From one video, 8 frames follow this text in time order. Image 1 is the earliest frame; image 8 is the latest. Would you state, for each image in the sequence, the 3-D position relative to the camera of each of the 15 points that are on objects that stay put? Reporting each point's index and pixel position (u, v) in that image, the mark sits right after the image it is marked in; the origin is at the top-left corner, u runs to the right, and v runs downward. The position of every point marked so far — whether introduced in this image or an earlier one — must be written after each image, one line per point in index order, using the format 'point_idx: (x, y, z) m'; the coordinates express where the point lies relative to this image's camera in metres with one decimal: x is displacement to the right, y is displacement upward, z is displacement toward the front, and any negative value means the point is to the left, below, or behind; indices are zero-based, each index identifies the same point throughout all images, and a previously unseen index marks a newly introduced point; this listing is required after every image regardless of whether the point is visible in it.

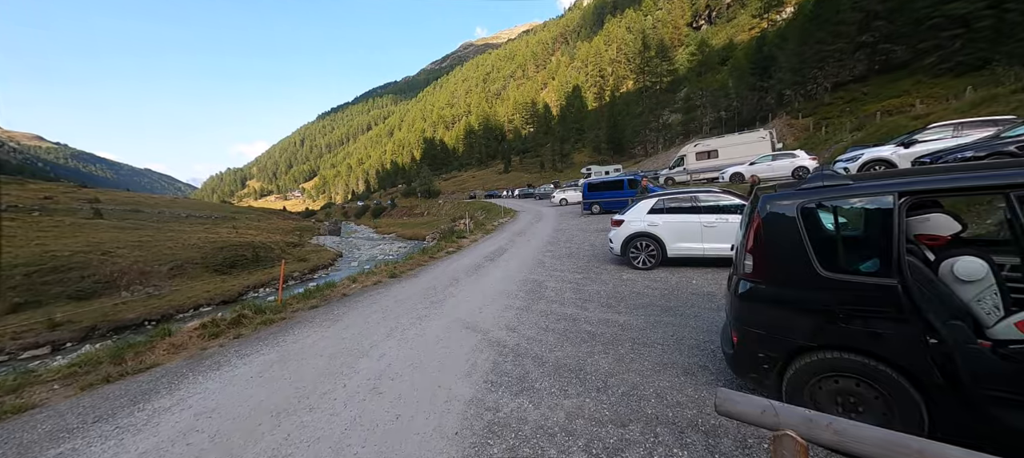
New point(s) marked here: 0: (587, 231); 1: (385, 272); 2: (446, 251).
0: (+3.6, -0.1, +16.6) m
1: (-4.2, -1.4, +11.5) m
2: (-2.9, -0.9, +15.2) m
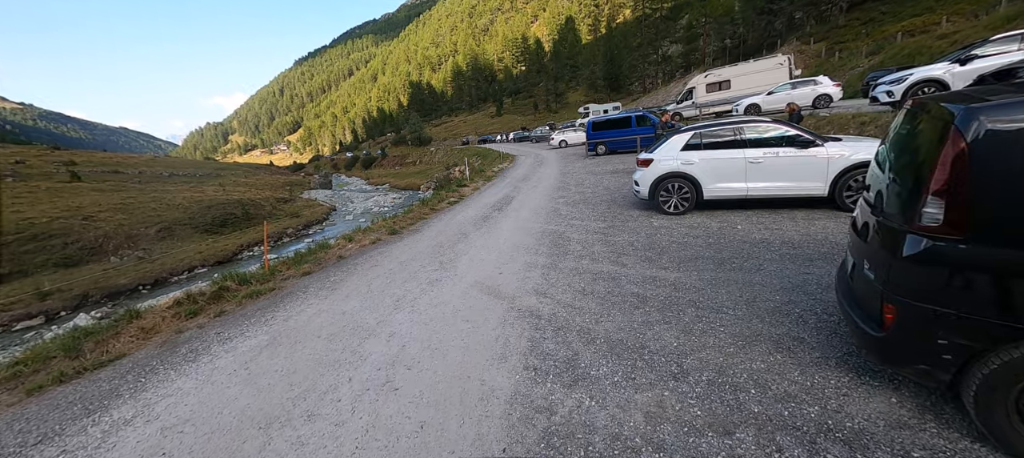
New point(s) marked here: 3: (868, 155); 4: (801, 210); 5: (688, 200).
0: (+3.7, +2.4, +15.5) m
1: (-3.9, 0.0, +10.4) m
2: (-2.7, +1.1, +14.1) m
3: (+6.2, +1.3, +5.9) m
4: (+5.6, +0.4, +6.6) m
5: (+3.9, +0.6, +7.6) m
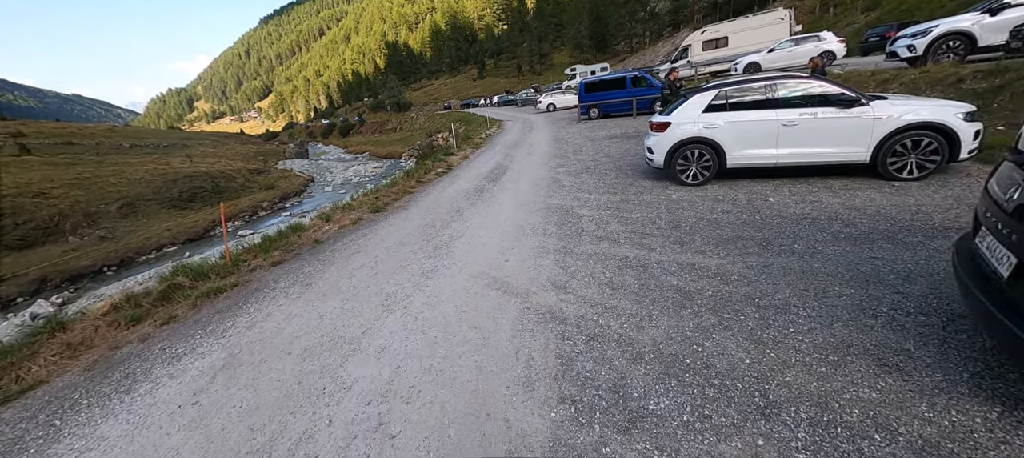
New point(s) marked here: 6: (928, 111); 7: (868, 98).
0: (+3.4, +3.7, +14.4) m
1: (-4.0, +0.6, +9.4) m
2: (-2.9, +2.1, +12.9) m
3: (+6.2, +1.7, +5.1) m
4: (+5.7, +0.9, +5.9) m
5: (+3.9, +1.2, +6.8) m
6: (+6.2, +1.7, +5.1) m
7: (+5.8, +2.1, +5.5) m
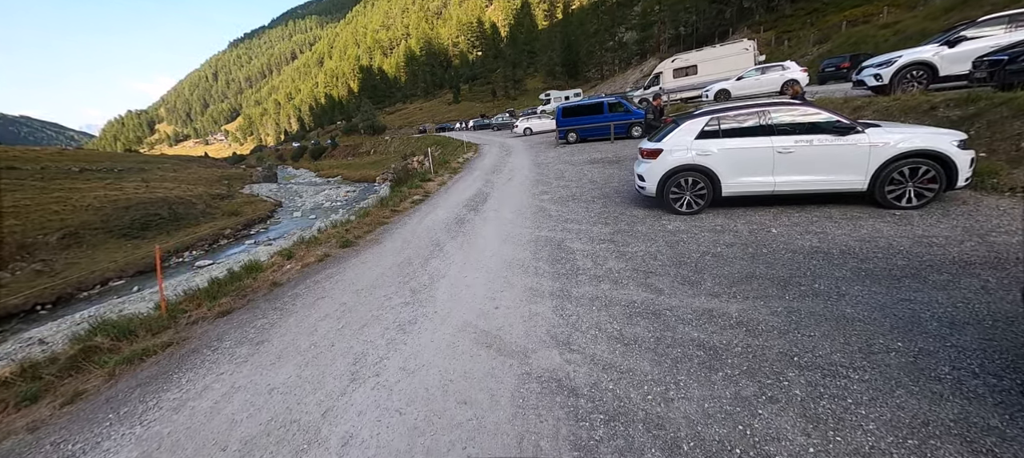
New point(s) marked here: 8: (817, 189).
0: (+2.5, +2.6, +14.2) m
1: (-4.4, -0.2, +8.5) m
2: (-3.6, +1.1, +12.2) m
3: (+6.0, +1.3, +5.1) m
4: (+5.4, +0.4, +5.8) m
5: (+3.6, +0.6, +6.5) m
6: (+6.1, +1.3, +5.1) m
7: (+5.6, +1.6, +5.4) m
8: (+5.1, +0.7, +5.8) m
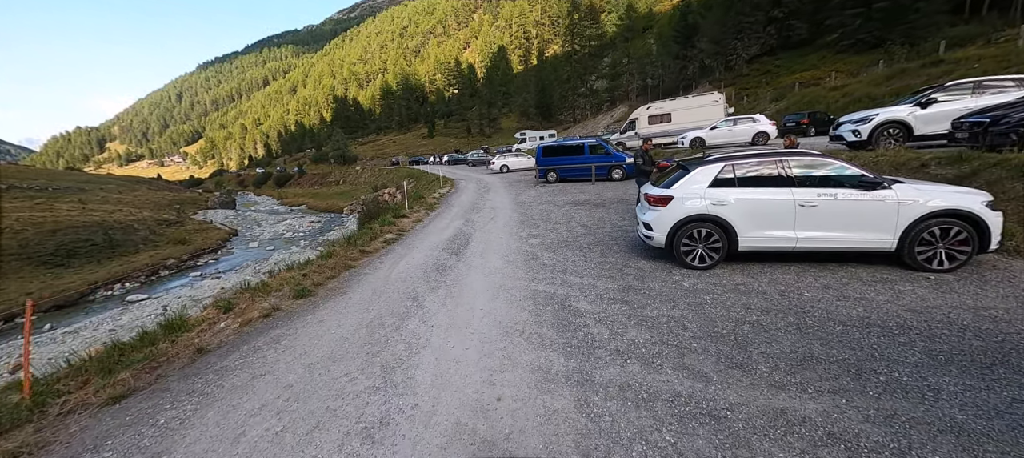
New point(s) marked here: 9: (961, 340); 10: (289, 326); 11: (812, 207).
0: (+1.8, +0.9, +13.7) m
1: (-4.7, -1.2, +7.2) m
2: (-4.2, -0.3, +11.0) m
3: (+6.1, +0.4, +4.8) m
4: (+5.4, -0.6, +5.3) m
5: (+3.5, -0.4, +5.9) m
6: (+6.1, +0.4, +4.7) m
7: (+5.6, +0.7, +5.1) m
8: (+5.1, -0.3, +5.3) m
9: (+4.6, -1.1, +3.5) m
10: (-3.6, -1.5, +5.6) m
11: (+4.6, +0.3, +5.3) m
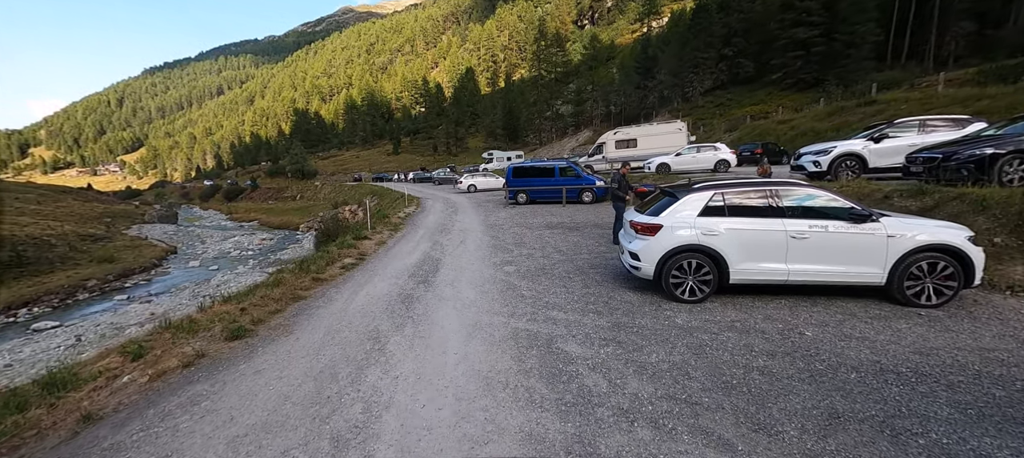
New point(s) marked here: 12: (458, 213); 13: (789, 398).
0: (+0.7, 0.0, +13.2) m
1: (-5.1, -1.6, +6.0) m
2: (-5.0, -1.0, +10.0) m
3: (+5.8, -0.1, +4.7) m
4: (+5.1, -1.1, +5.2) m
5: (+3.2, -0.9, +5.6) m
6: (+5.9, -0.1, +4.7) m
7: (+5.3, +0.2, +5.1) m
8: (+4.8, -0.8, +5.2) m
9: (+4.5, -1.5, +3.3) m
10: (-3.9, -1.9, +4.5) m
11: (+4.4, -0.1, +5.1) m
12: (-3.1, +0.9, +19.7) m
13: (+2.7, -1.6, +3.4) m
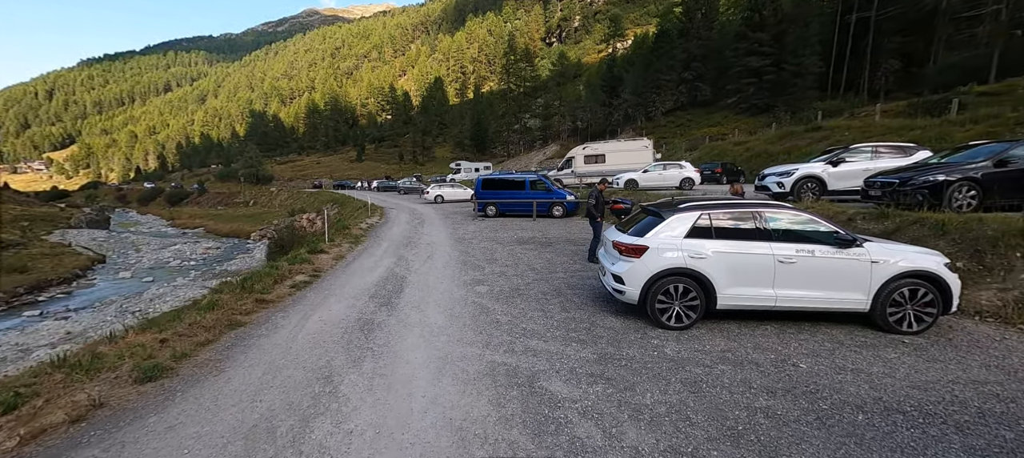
0: (-0.3, -0.5, +12.7) m
1: (-5.5, -1.9, +4.9) m
2: (-5.7, -1.3, +8.9) m
3: (+5.6, -0.5, +4.7) m
4: (+4.8, -1.4, +5.1) m
5: (+2.8, -1.2, +5.3) m
6: (+5.6, -0.4, +4.7) m
7: (+5.0, -0.1, +5.0) m
8: (+4.5, -1.1, +5.0) m
9: (+4.3, -1.8, +3.1) m
10: (-4.1, -2.1, +3.6) m
11: (+4.0, -0.5, +5.0) m
12: (-4.7, +0.2, +18.8) m
13: (+2.5, -1.9, +3.0) m
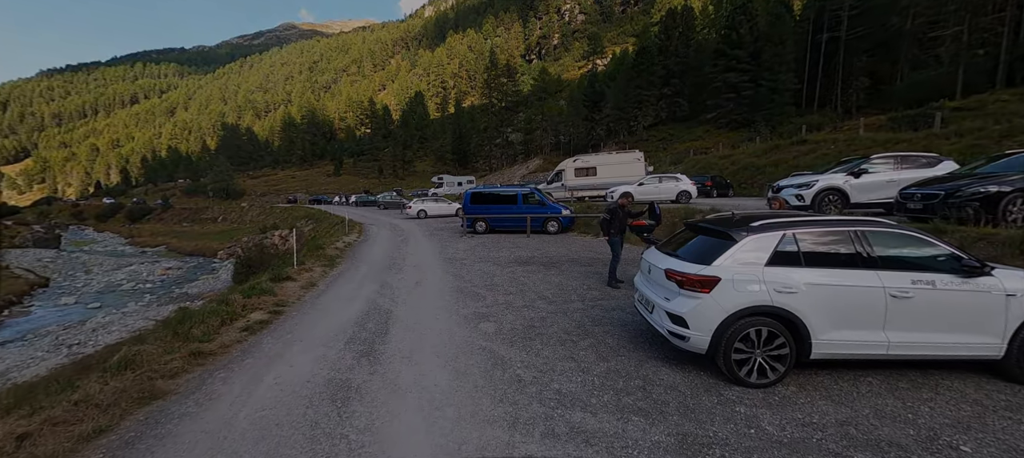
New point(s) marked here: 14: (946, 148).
0: (-0.4, -1.2, +11.3) m
1: (-5.1, -2.2, +3.2) m
2: (-5.5, -1.8, +7.1) m
3: (+5.9, -0.7, +3.7) m
4: (+5.2, -1.7, +3.9) m
5: (+3.2, -1.5, +4.1) m
6: (+6.0, -0.7, +3.7) m
7: (+5.4, -0.4, +3.9) m
8: (+4.9, -1.4, +3.9) m
9: (+4.8, -2.0, +1.9) m
10: (-3.6, -2.4, +1.9) m
11: (+4.4, -0.8, +3.8) m
12: (-5.1, -0.7, +17.2) m
13: (+3.0, -2.1, +1.7) m
14: (+23.7, +4.4, +18.9) m
